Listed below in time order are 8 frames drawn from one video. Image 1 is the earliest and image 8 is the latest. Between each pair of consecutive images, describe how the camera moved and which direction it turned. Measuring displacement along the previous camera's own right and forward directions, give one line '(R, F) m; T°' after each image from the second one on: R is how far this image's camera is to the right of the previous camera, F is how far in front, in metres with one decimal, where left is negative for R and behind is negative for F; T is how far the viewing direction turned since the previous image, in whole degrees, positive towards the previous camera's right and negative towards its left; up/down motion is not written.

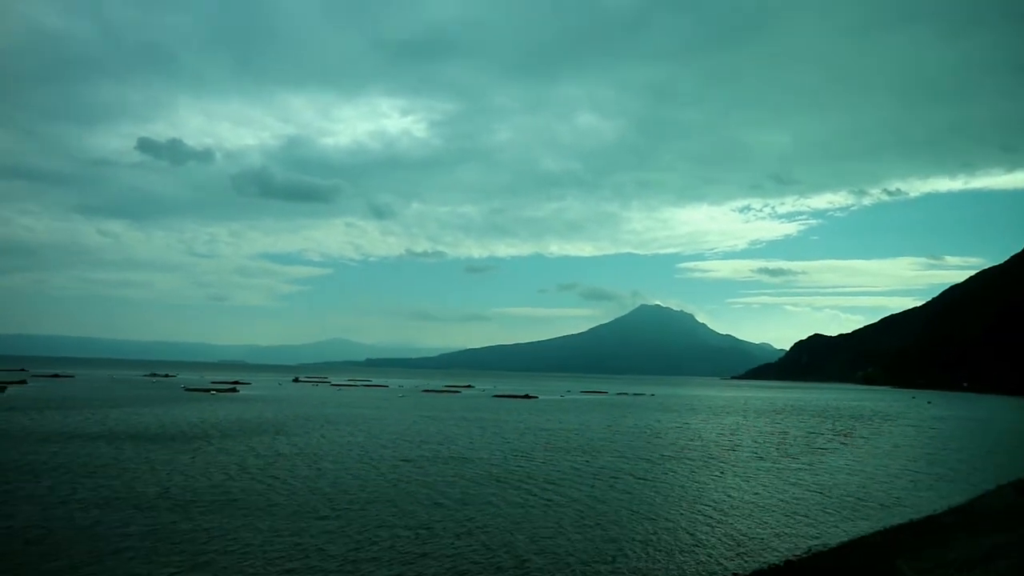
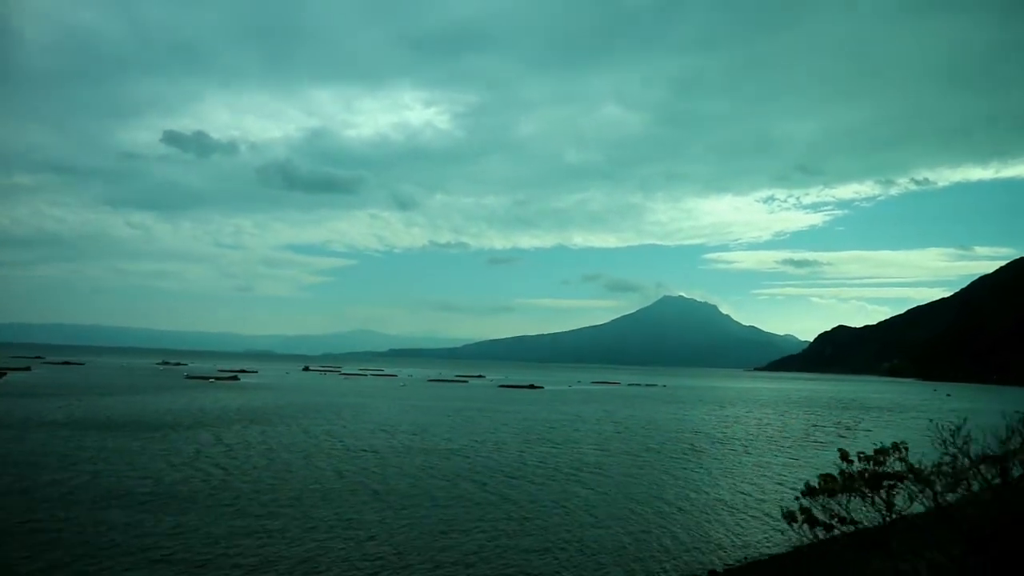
(+3.8, +2.2) m; -2°
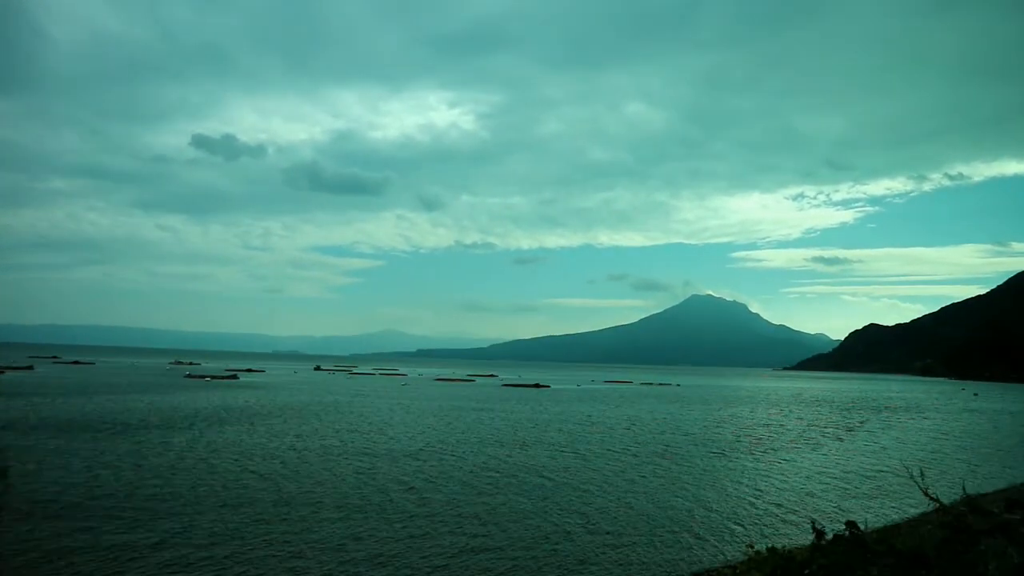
(+2.3, +2.4) m; -2°
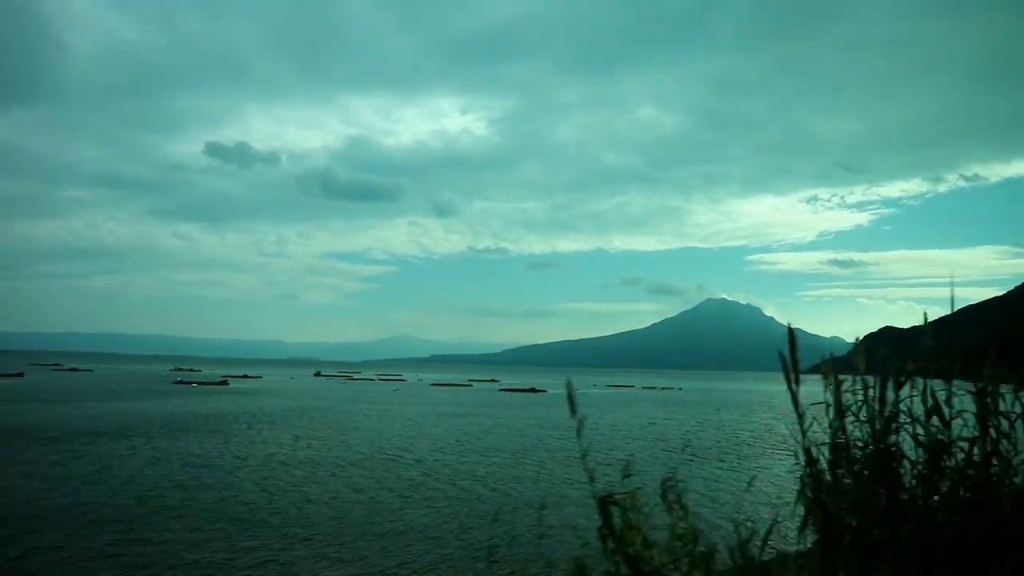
(+2.3, +1.7) m; -1°
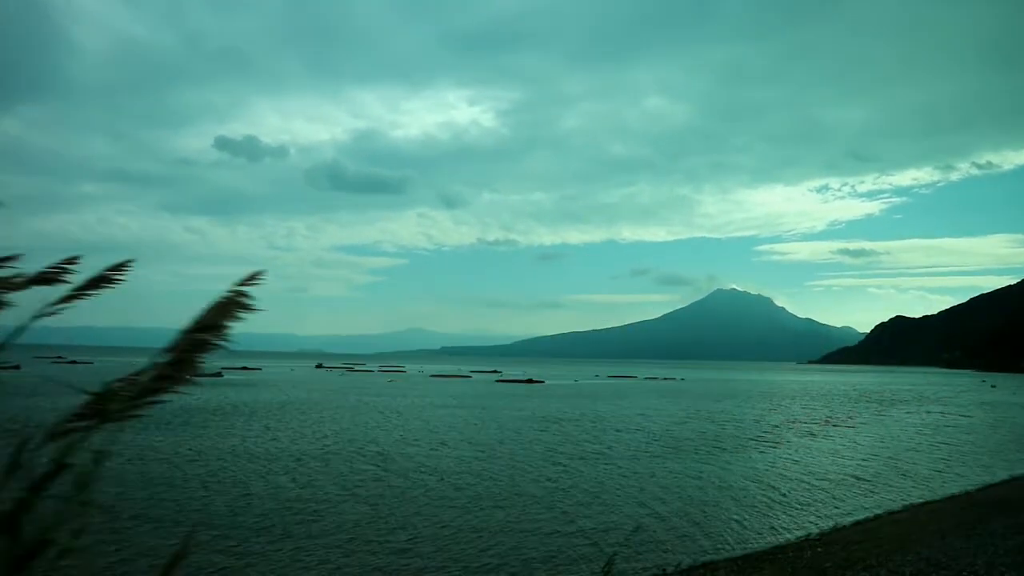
(+1.6, +1.1) m; -1°
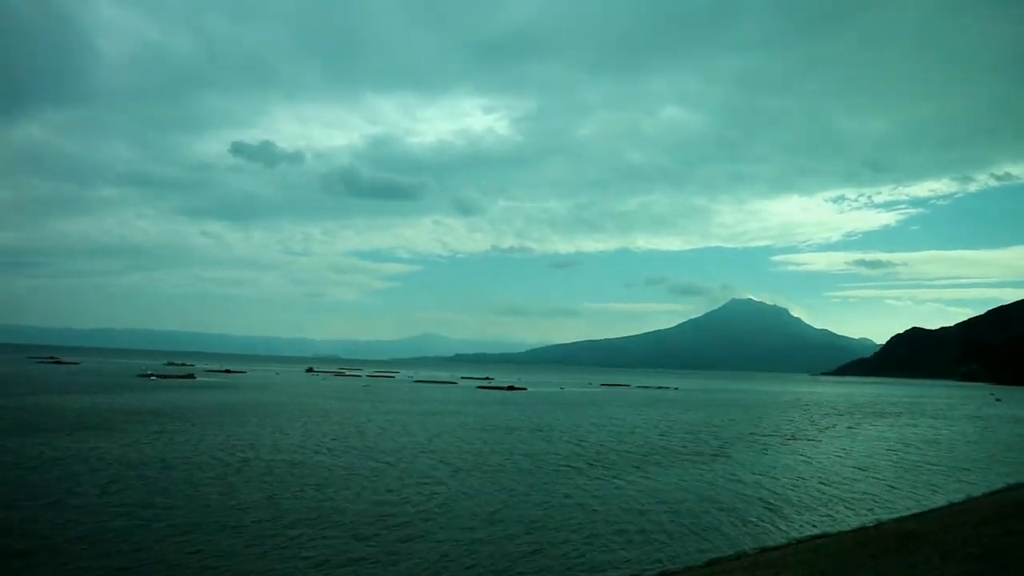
(+3.9, +2.6) m; -1°
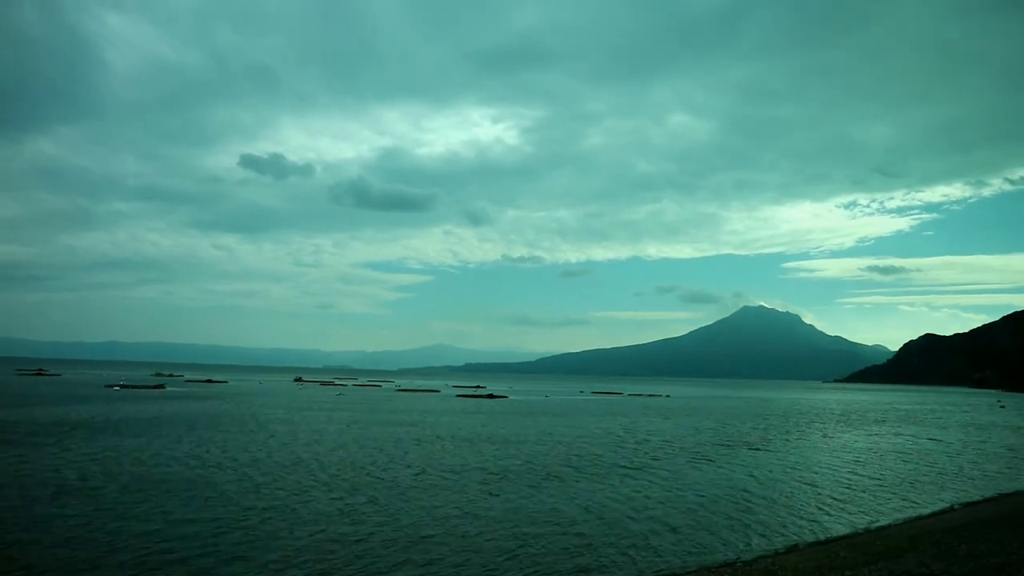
(+3.6, +3.3) m; -1°
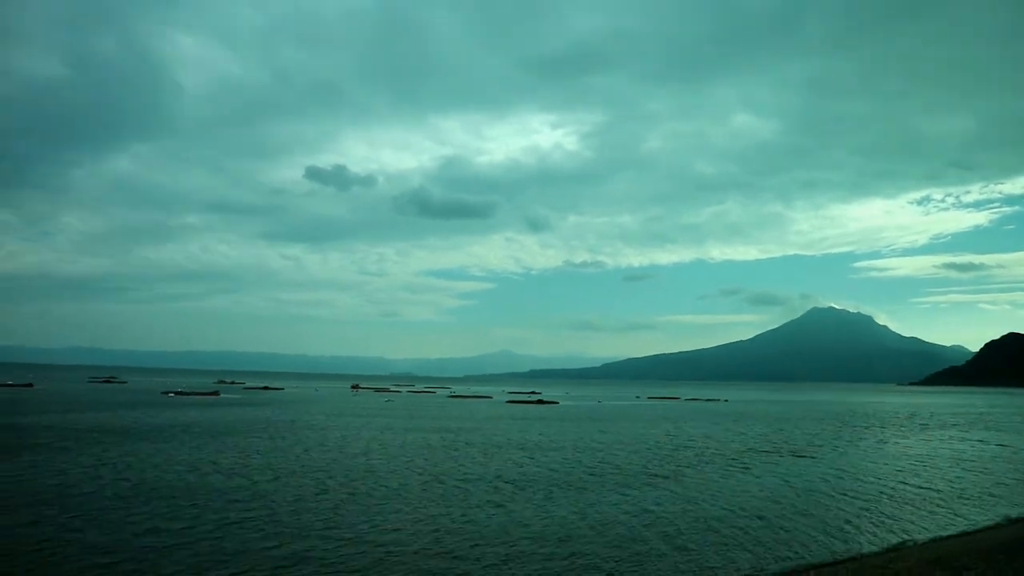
(+1.2, +1.0) m; -5°
